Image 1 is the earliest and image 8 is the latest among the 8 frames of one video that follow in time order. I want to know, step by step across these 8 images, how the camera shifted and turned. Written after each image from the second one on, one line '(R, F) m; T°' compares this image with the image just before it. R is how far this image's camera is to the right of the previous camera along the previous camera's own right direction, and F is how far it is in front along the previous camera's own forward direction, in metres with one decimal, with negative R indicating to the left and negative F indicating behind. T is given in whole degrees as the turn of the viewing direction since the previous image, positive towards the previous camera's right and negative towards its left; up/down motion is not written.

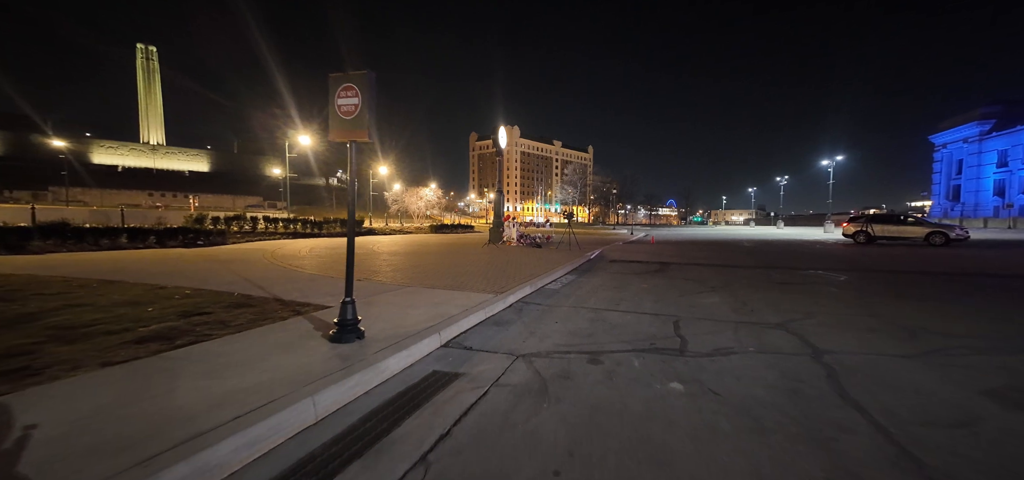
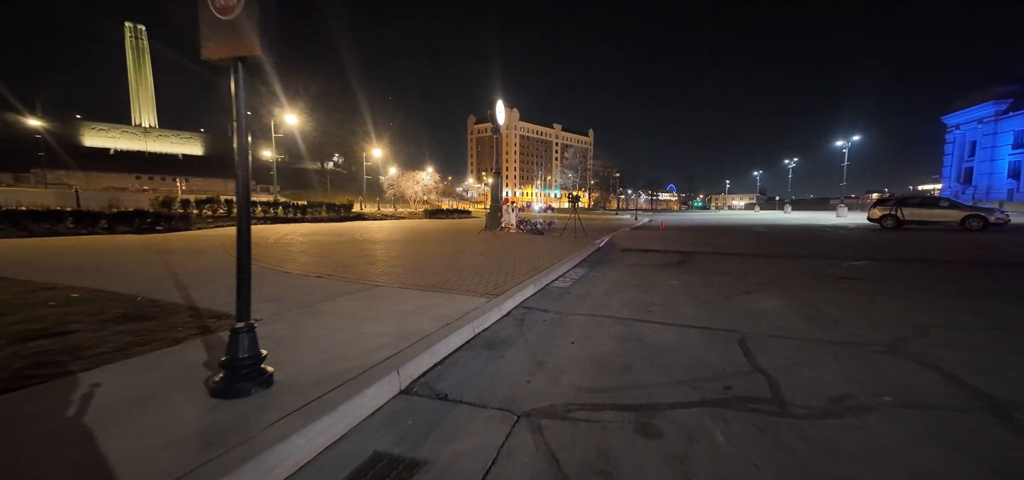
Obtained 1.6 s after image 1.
(0.0, +1.9) m; 0°
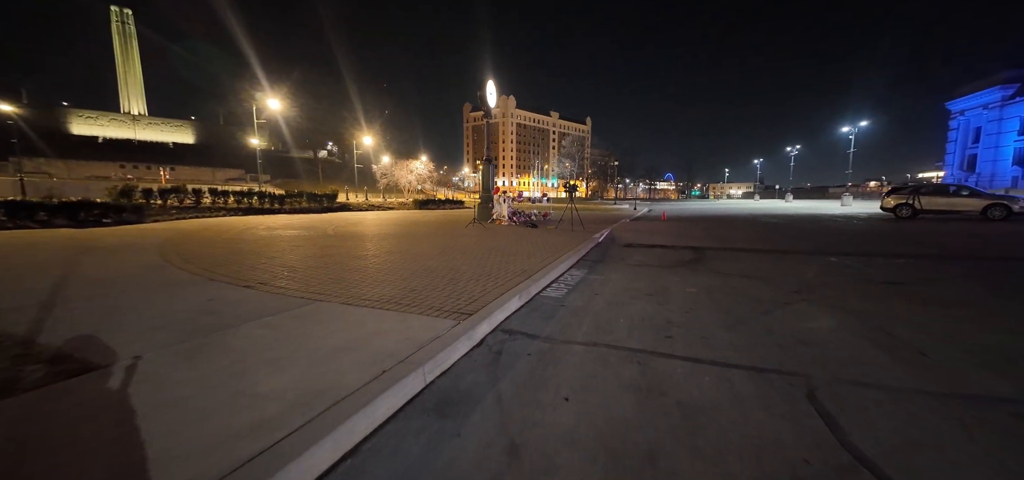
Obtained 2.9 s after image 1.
(+0.3, +1.5) m; 0°
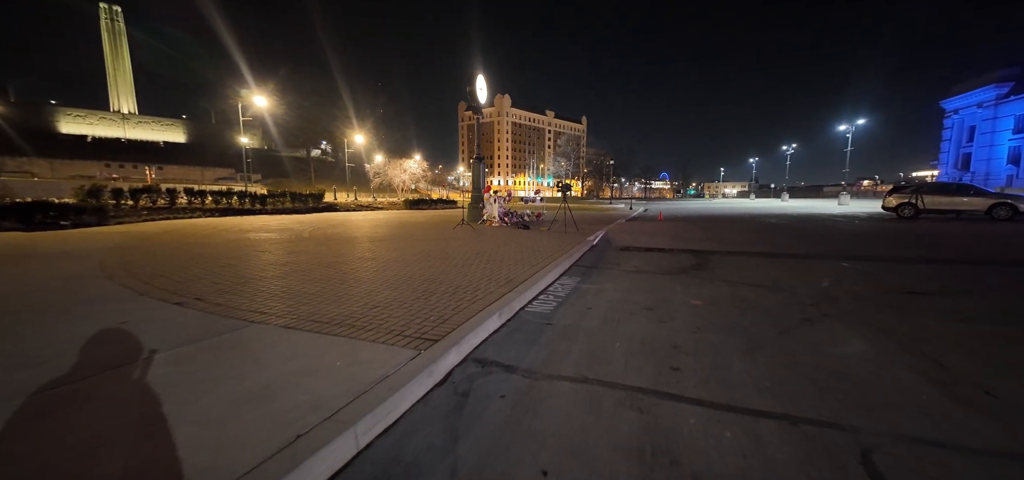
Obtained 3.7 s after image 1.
(+0.2, +0.8) m; +1°
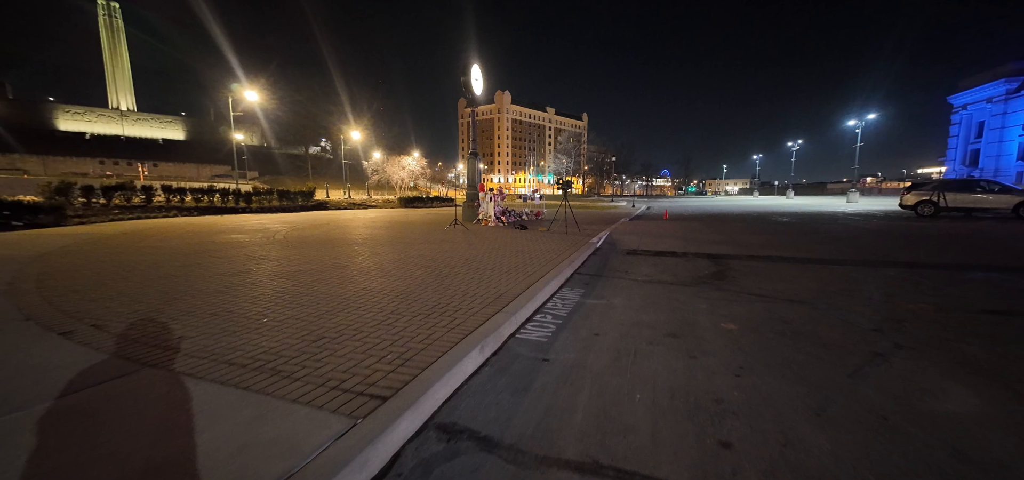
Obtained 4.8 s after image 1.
(+0.1, +1.1) m; 0°
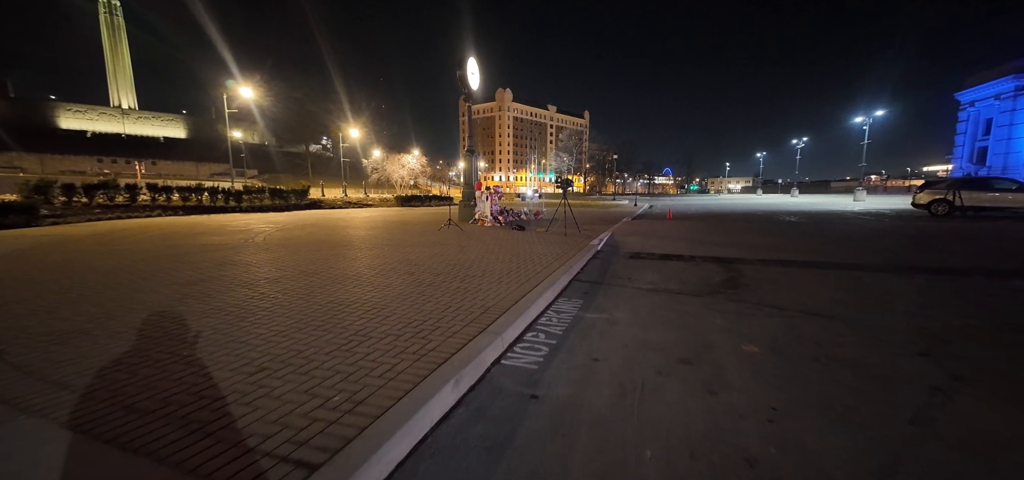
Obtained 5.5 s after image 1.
(+0.2, +0.7) m; 0°
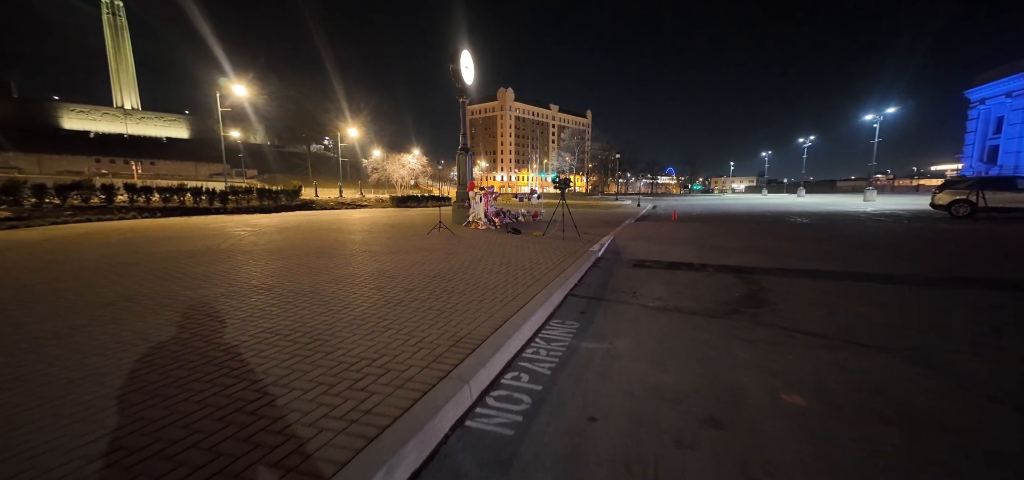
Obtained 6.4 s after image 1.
(+0.3, +0.9) m; 0°
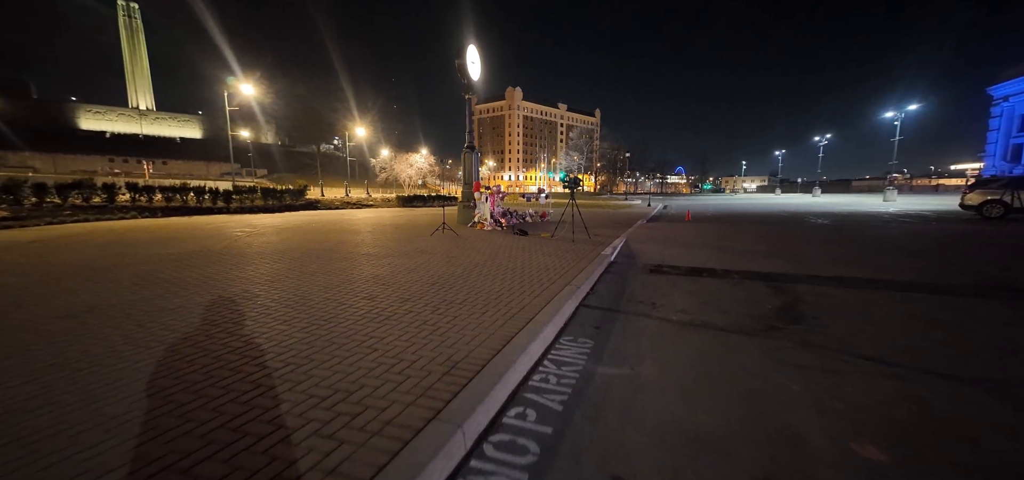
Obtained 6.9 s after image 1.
(0.0, +0.6) m; -1°
